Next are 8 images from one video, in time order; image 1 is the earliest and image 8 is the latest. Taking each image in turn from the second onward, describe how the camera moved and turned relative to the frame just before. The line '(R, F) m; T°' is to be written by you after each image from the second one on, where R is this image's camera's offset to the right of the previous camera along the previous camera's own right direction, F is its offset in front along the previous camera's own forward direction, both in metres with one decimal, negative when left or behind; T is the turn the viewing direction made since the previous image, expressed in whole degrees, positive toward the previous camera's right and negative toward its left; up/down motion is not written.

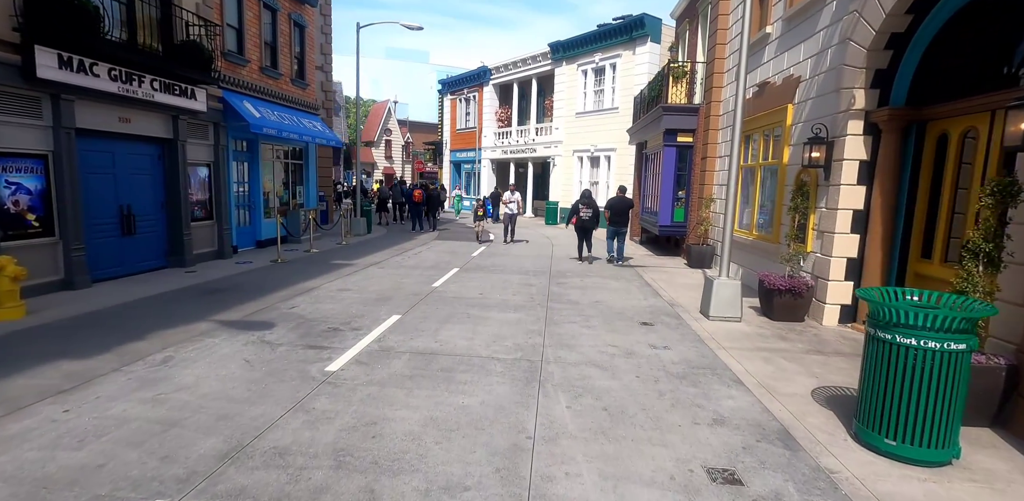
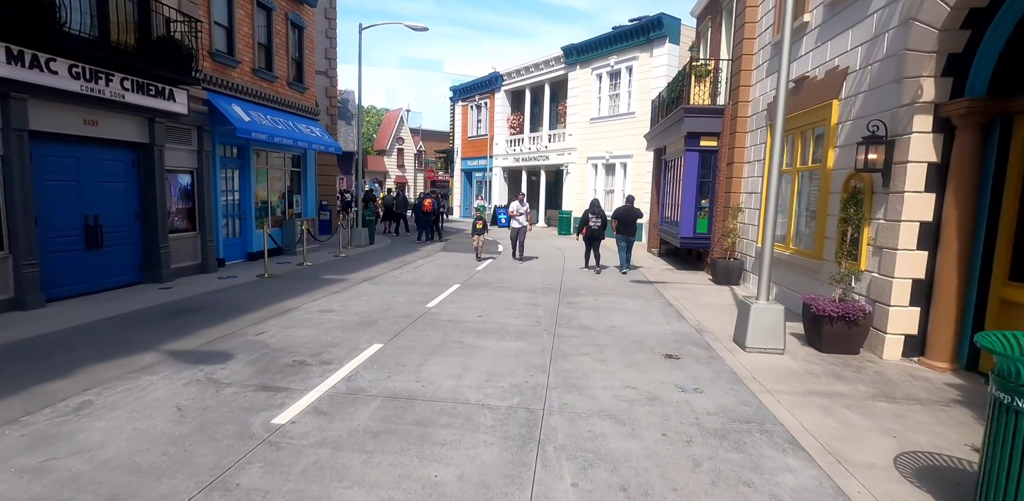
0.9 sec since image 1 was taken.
(+0.2, +1.0) m; -2°
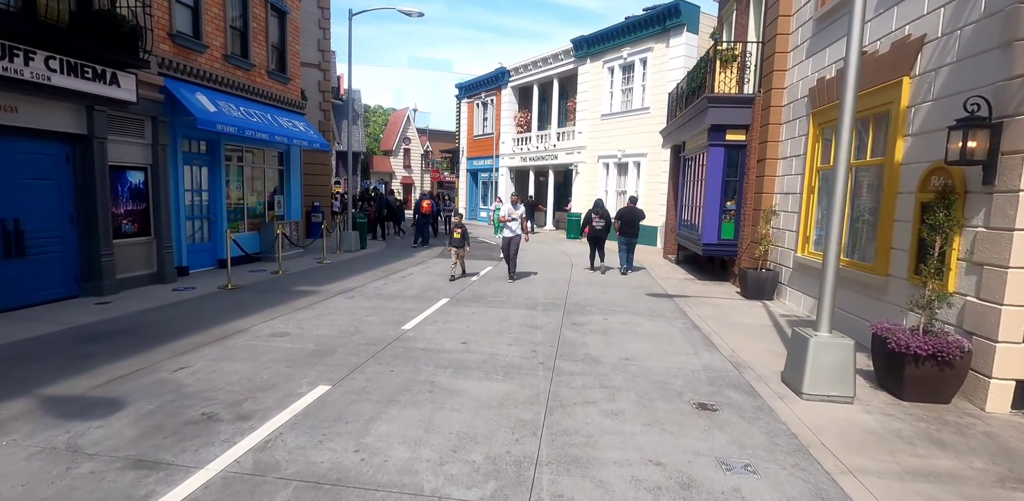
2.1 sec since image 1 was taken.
(+0.2, +1.4) m; -1°
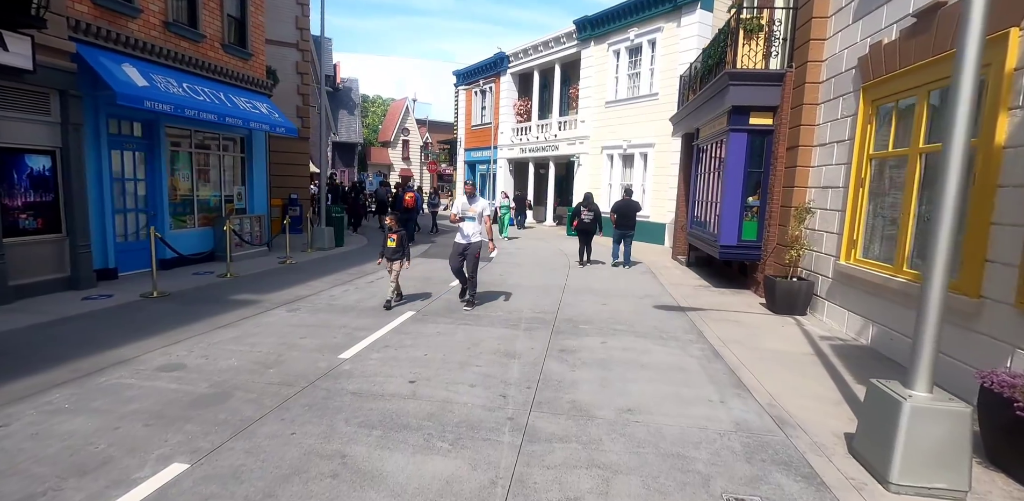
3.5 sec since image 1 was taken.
(+0.4, +1.6) m; -1°
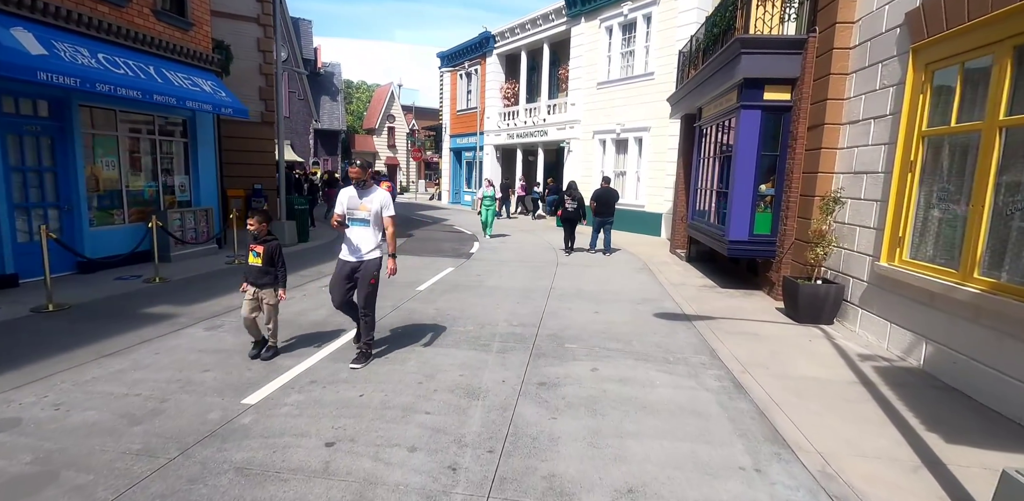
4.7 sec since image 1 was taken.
(+0.2, +1.3) m; +1°
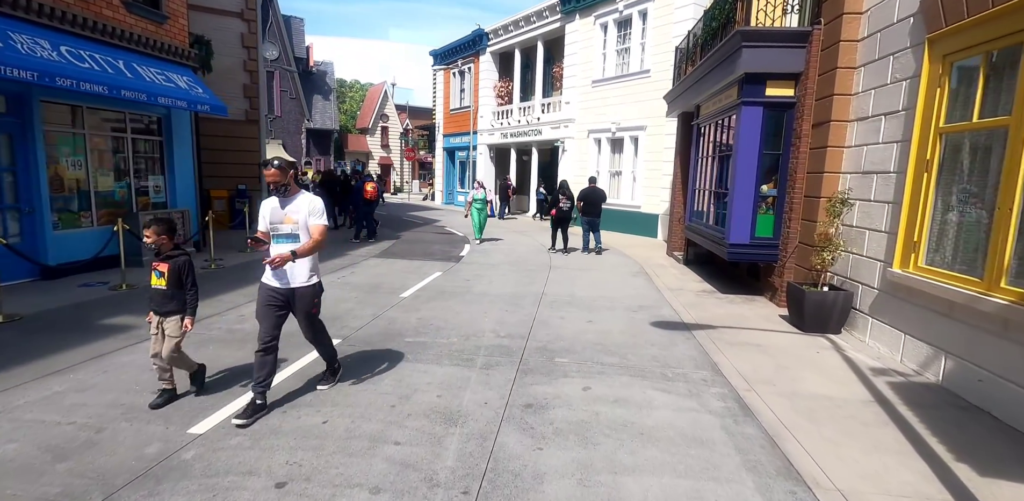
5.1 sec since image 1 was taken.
(+0.1, +0.4) m; 0°
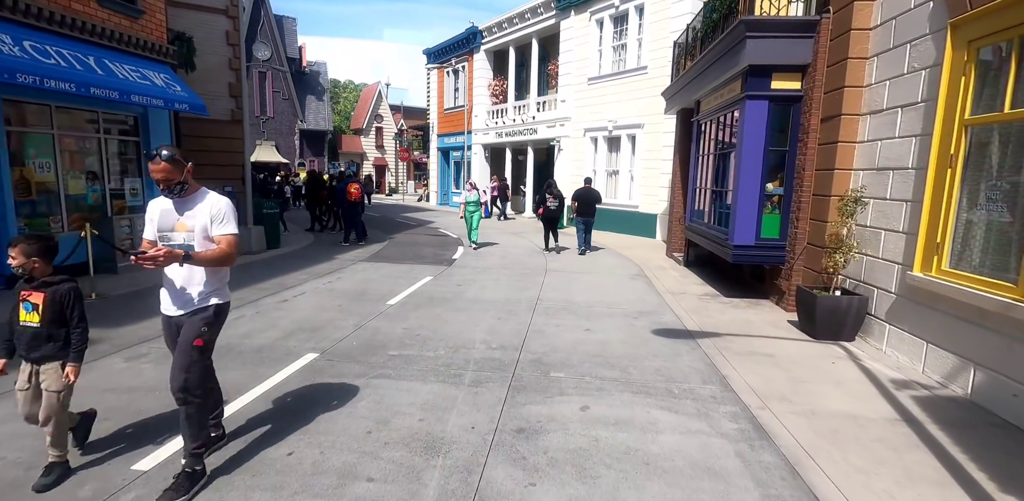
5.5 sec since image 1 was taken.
(+0.1, +0.4) m; 0°
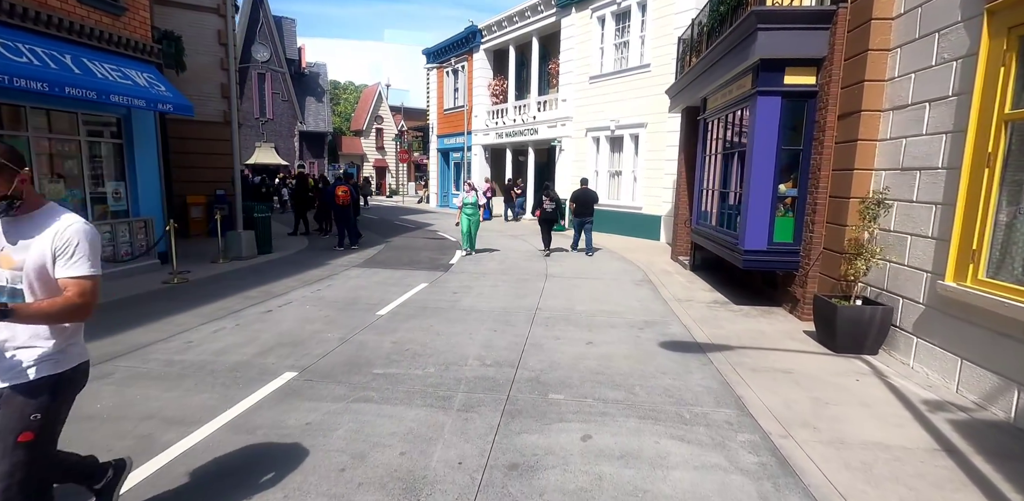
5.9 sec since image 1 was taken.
(+0.1, +0.4) m; 0°
